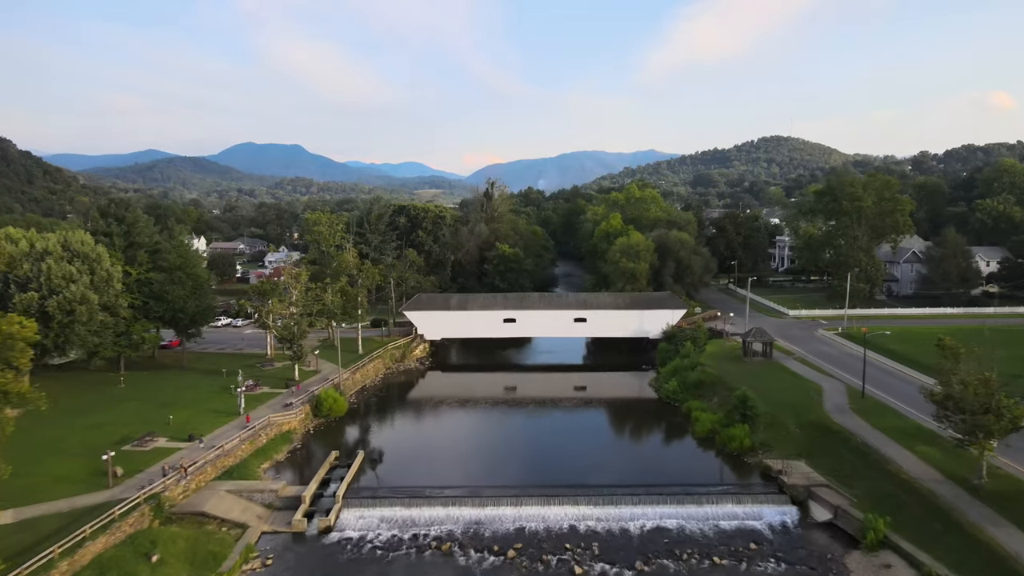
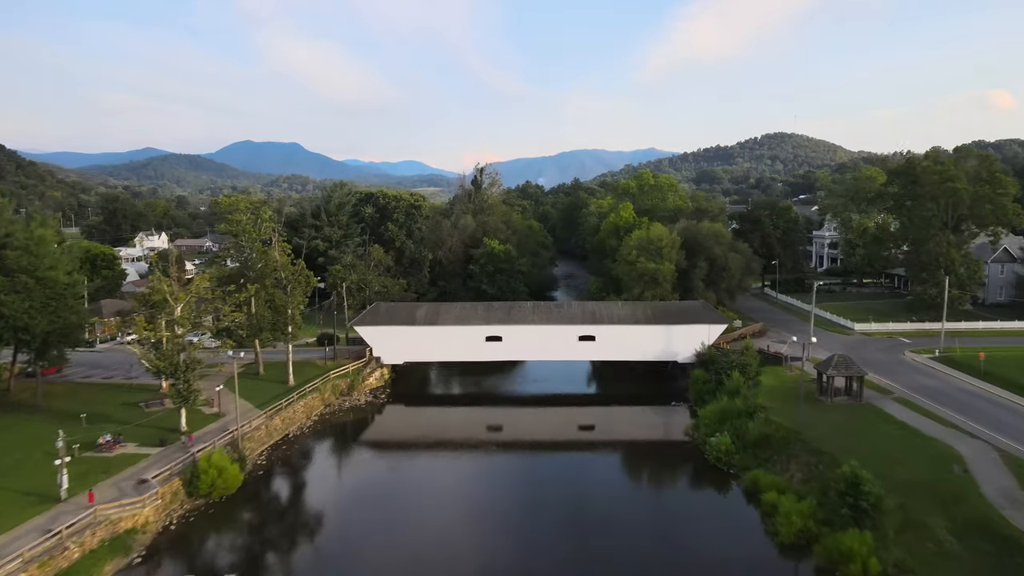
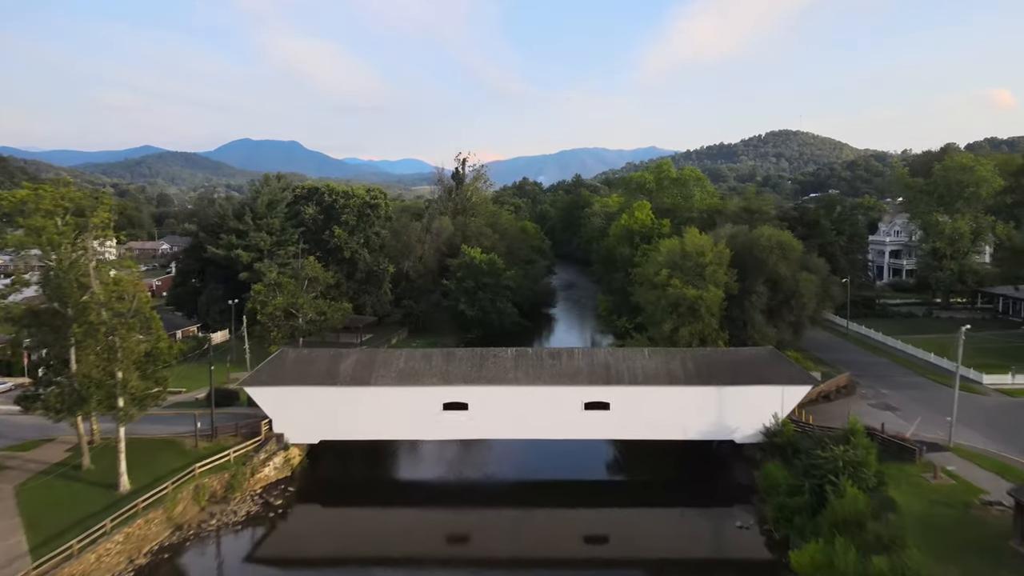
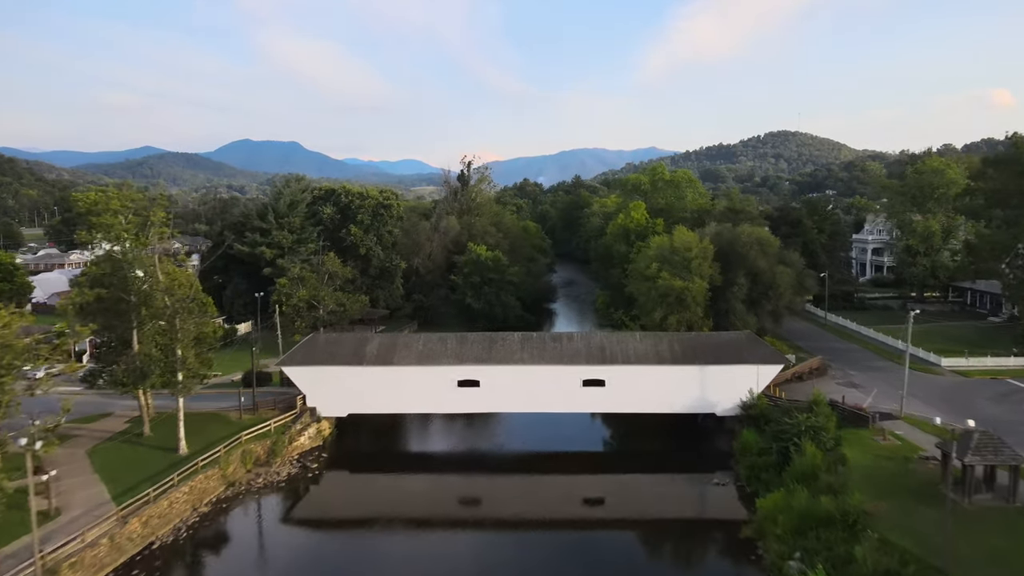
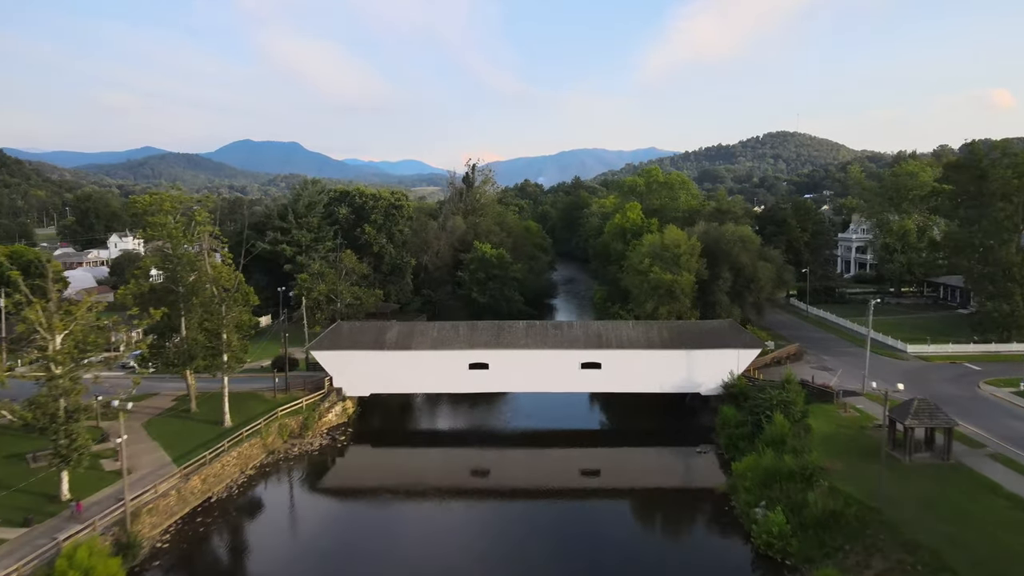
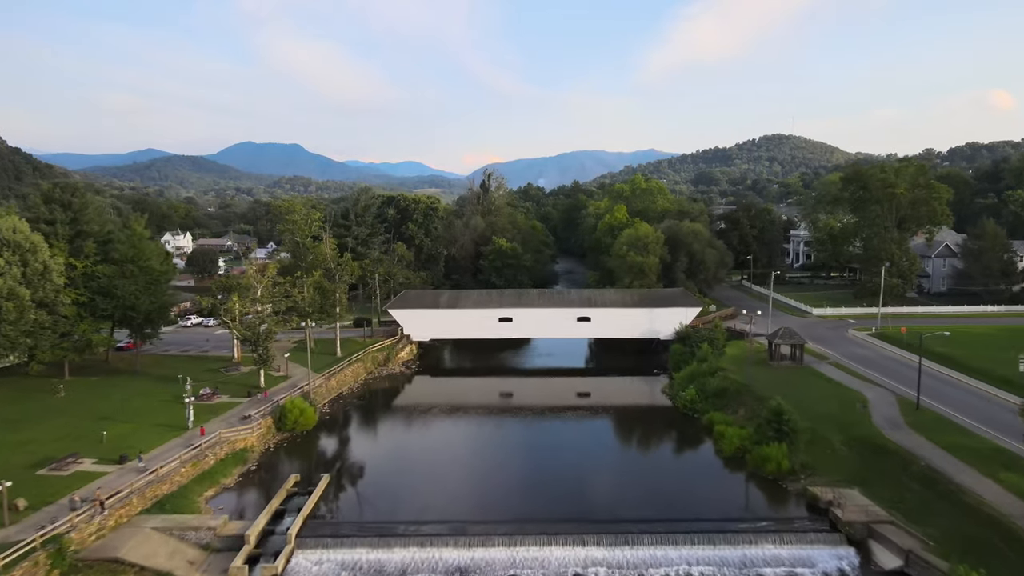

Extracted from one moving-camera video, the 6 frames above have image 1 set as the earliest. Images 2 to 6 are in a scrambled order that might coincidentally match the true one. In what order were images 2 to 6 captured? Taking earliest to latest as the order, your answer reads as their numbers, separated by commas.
6, 2, 5, 4, 3
